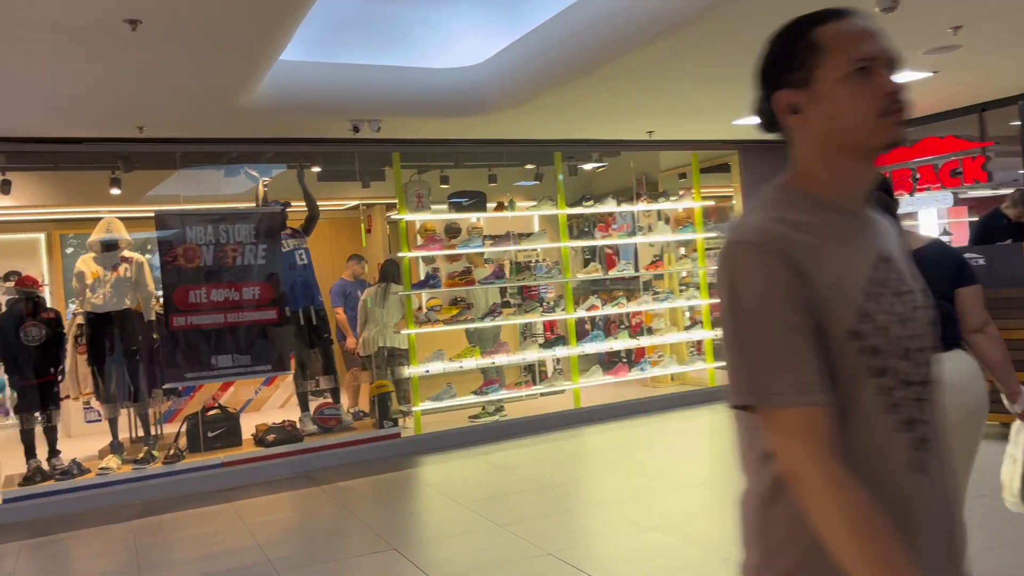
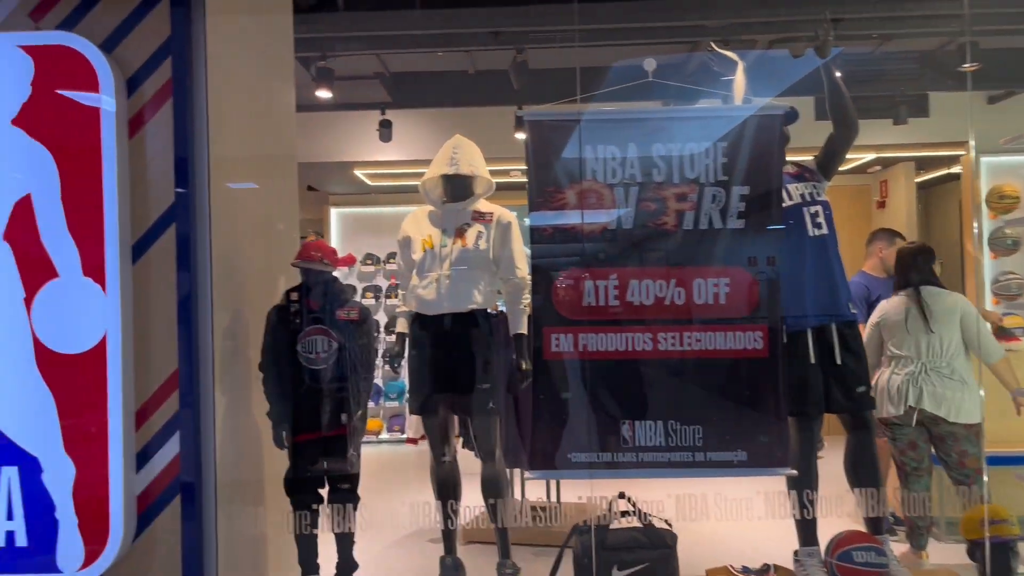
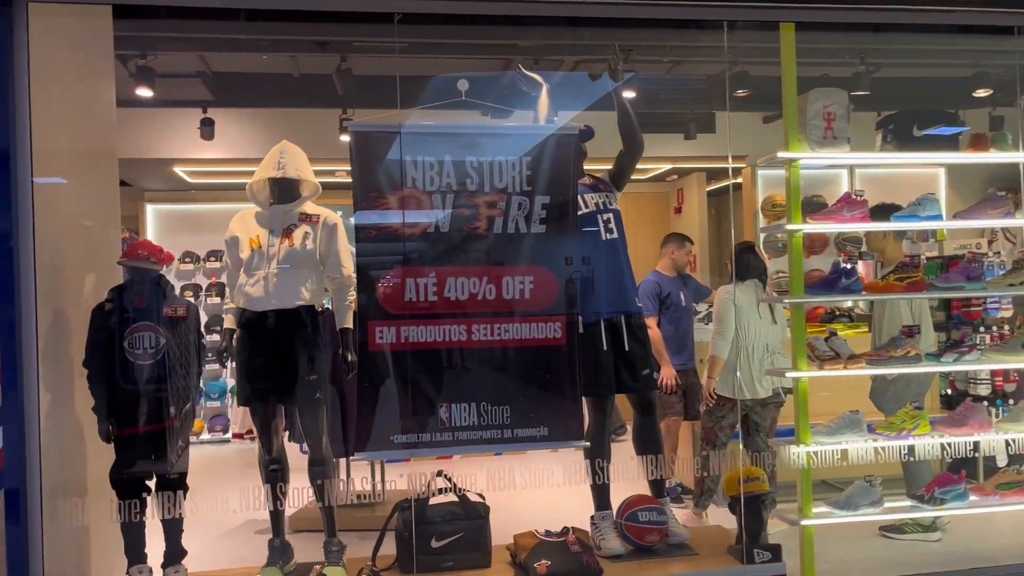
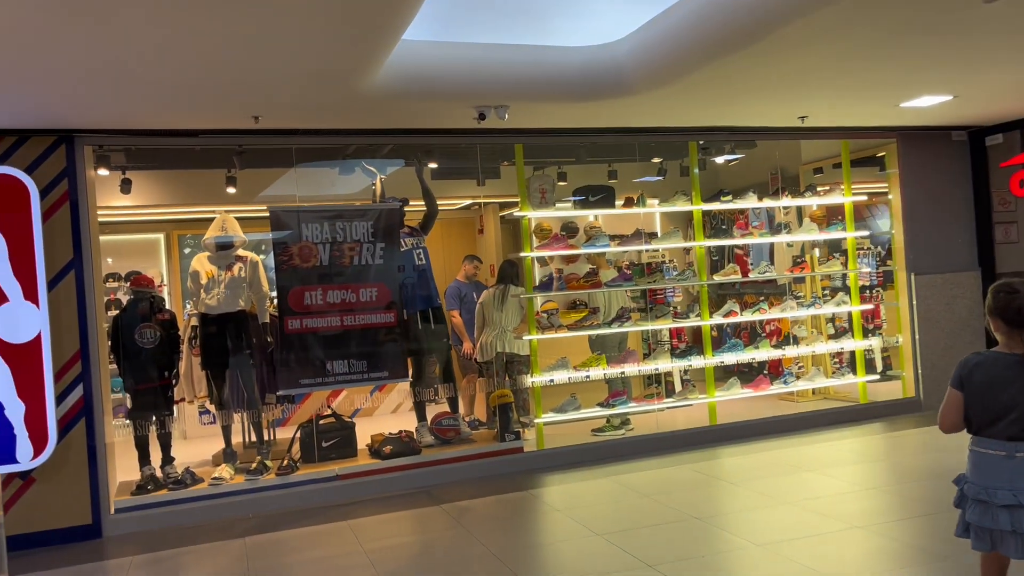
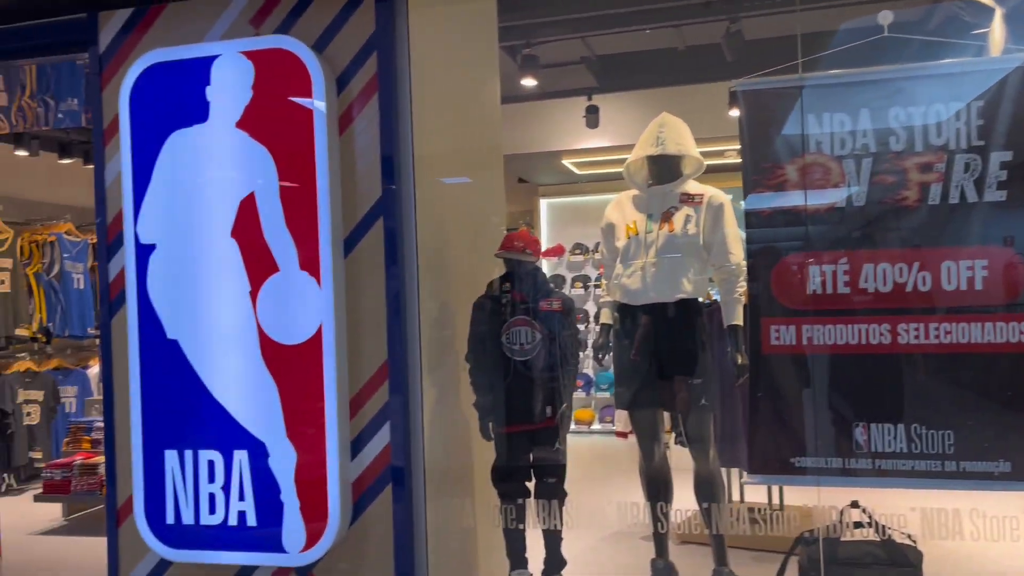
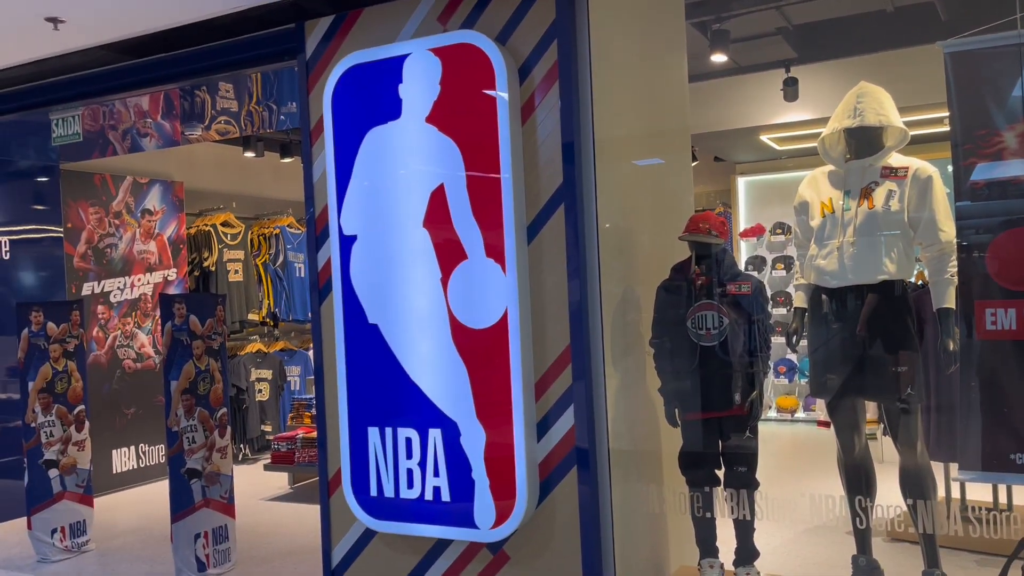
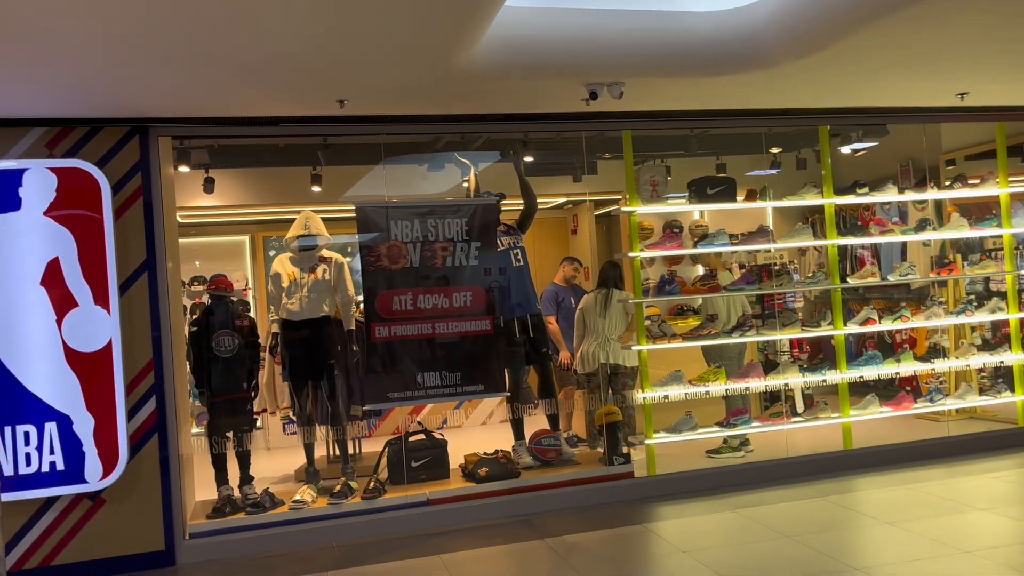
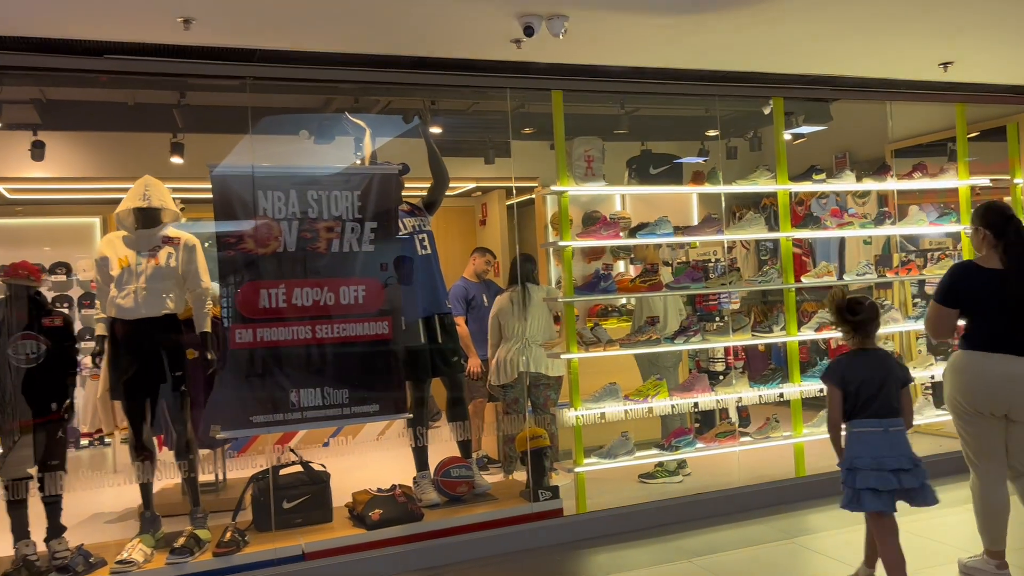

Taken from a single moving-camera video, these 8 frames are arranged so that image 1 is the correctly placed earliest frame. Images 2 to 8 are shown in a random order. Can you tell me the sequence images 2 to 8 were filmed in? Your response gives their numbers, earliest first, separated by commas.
4, 7, 8, 3, 2, 5, 6
